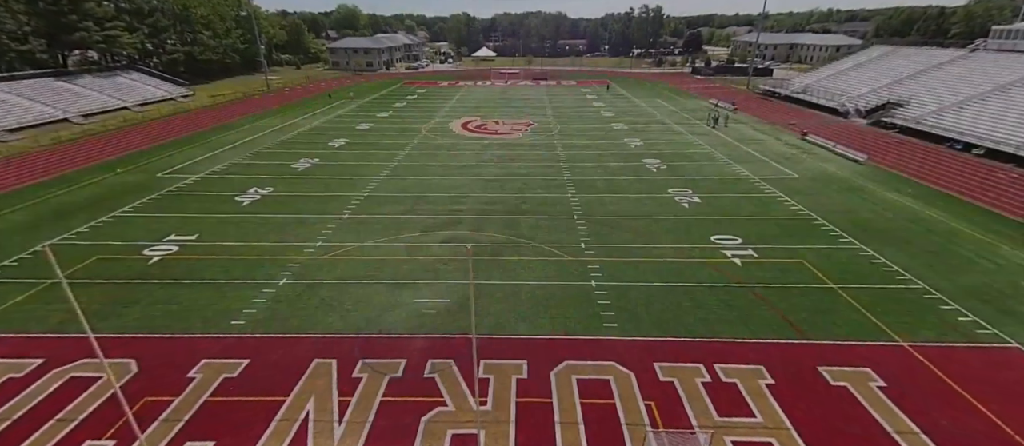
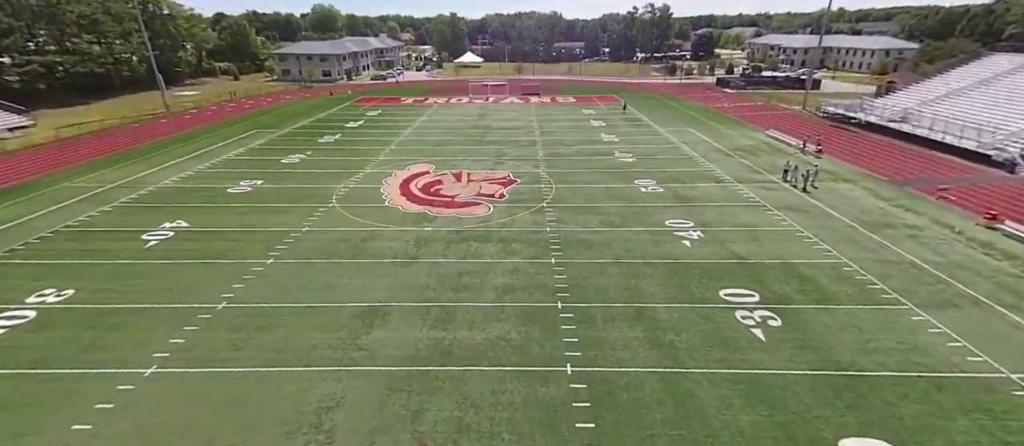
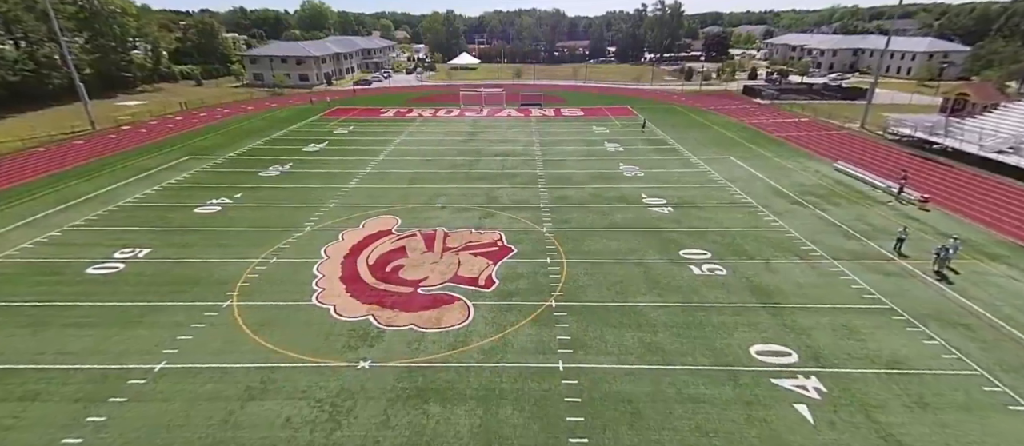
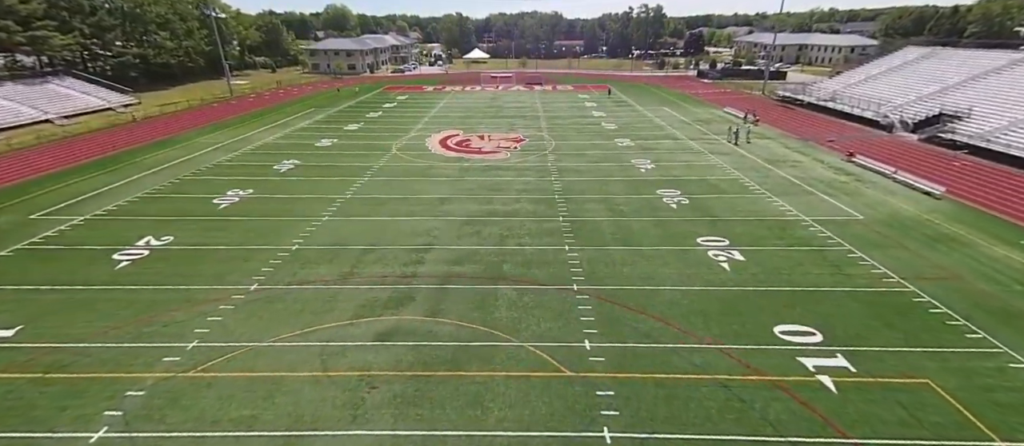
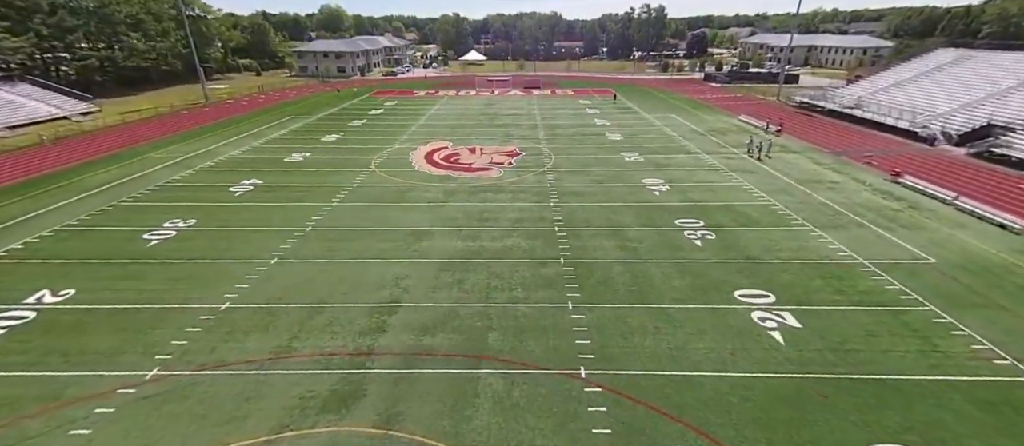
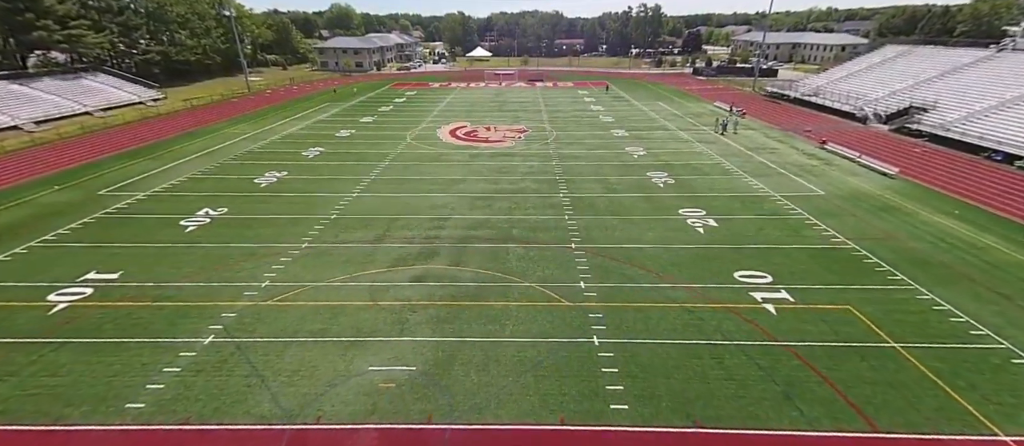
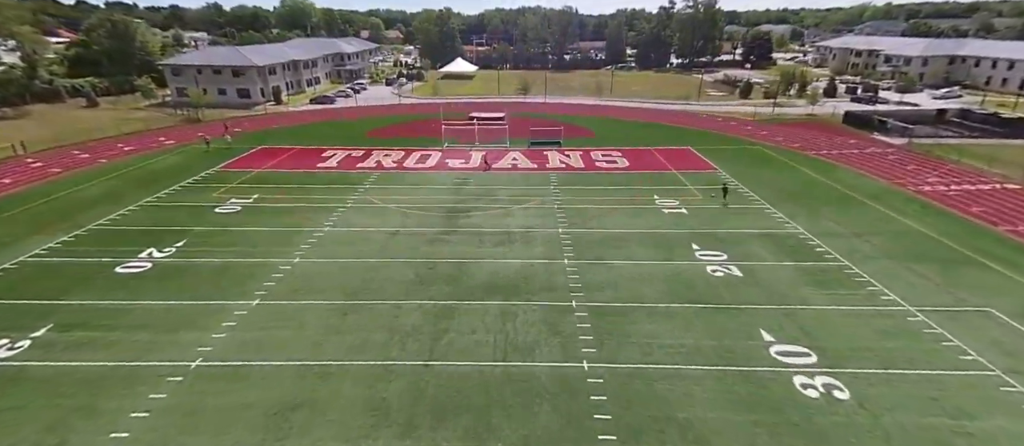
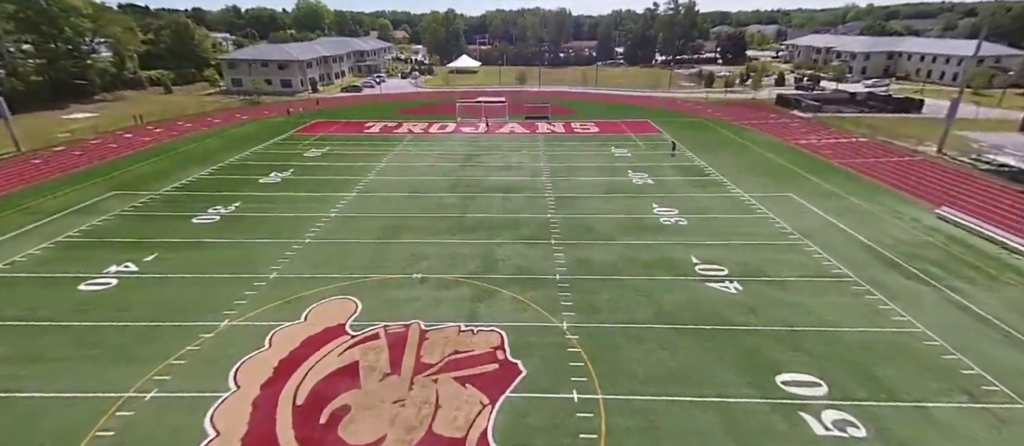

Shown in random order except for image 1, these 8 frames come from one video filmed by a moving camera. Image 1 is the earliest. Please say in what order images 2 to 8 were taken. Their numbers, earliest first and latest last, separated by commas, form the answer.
6, 4, 5, 2, 3, 8, 7
